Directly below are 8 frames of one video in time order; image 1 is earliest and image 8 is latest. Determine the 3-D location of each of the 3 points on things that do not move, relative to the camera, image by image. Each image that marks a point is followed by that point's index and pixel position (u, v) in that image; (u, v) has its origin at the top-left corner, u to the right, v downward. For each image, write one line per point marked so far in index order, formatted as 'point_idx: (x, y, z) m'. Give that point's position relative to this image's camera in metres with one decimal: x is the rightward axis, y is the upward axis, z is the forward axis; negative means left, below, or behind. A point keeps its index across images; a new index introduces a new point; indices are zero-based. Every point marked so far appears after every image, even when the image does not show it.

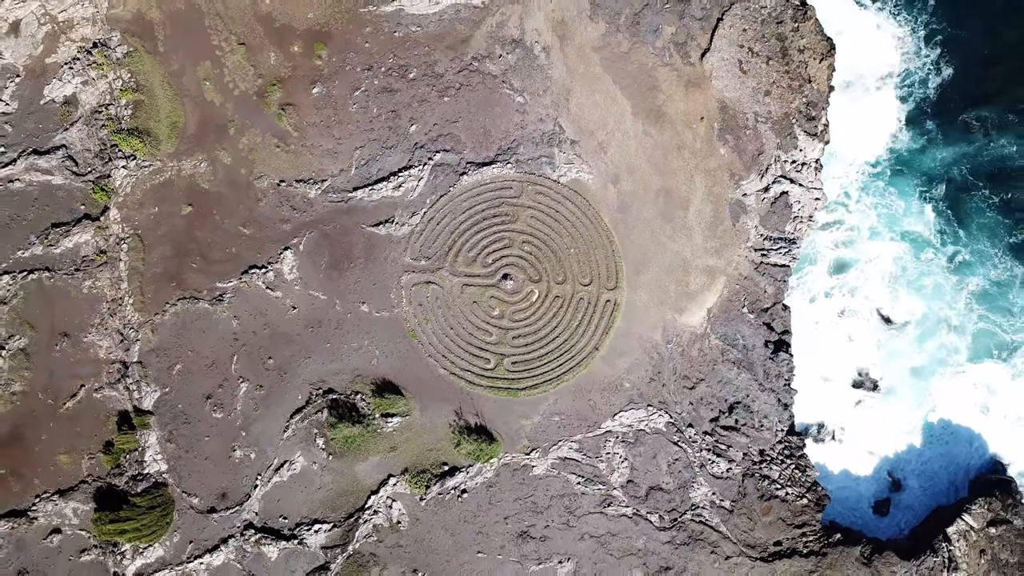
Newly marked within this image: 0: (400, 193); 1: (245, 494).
0: (-1.9, +1.7, +13.1) m
1: (-4.6, -3.5, +12.9) m
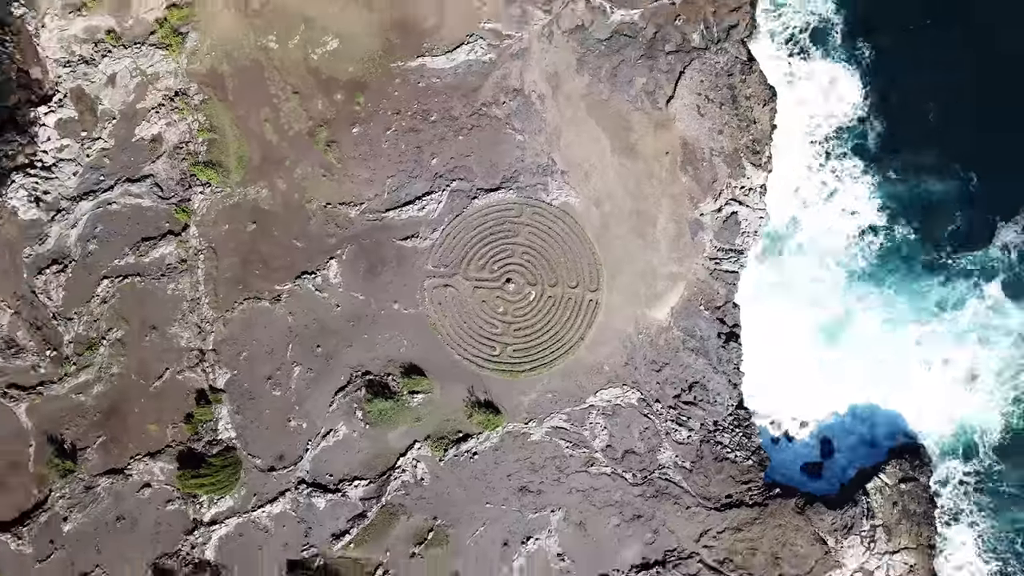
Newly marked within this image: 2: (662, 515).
0: (-1.9, +1.6, +16.1) m
1: (-4.5, -3.6, +16.0) m
2: (+3.2, -4.8, +16.1) m
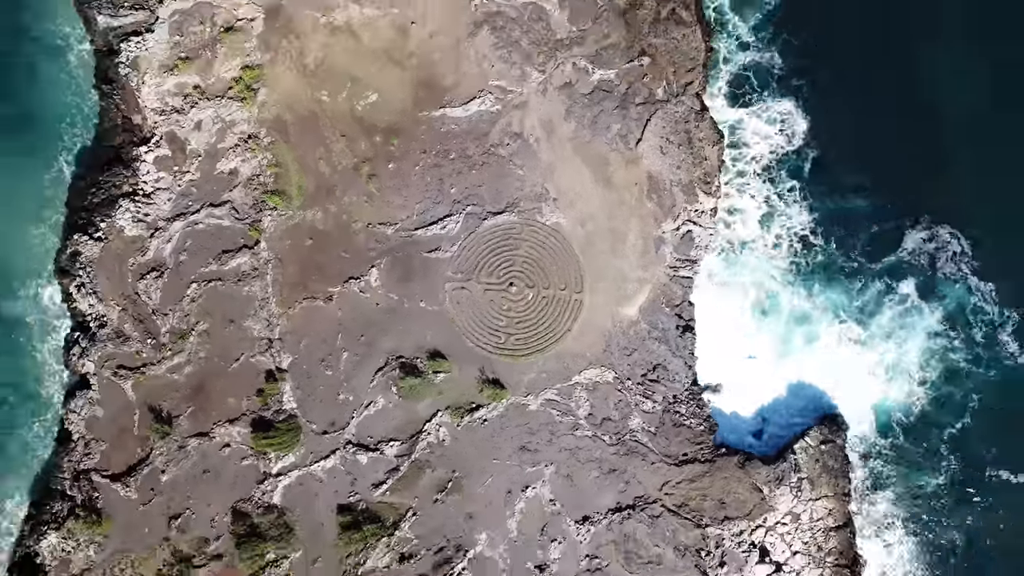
0: (-1.8, +1.6, +20.4) m
1: (-4.5, -3.6, +20.3) m
2: (+3.3, -4.8, +20.3) m
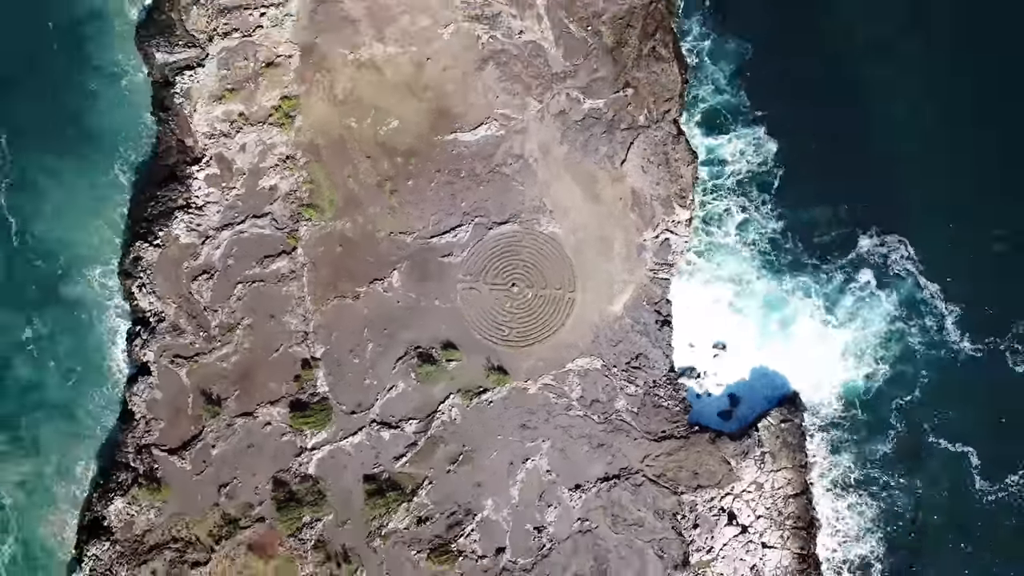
0: (-1.7, +1.6, +23.6) m
1: (-4.4, -3.6, +23.6) m
2: (+3.3, -4.8, +23.5) m
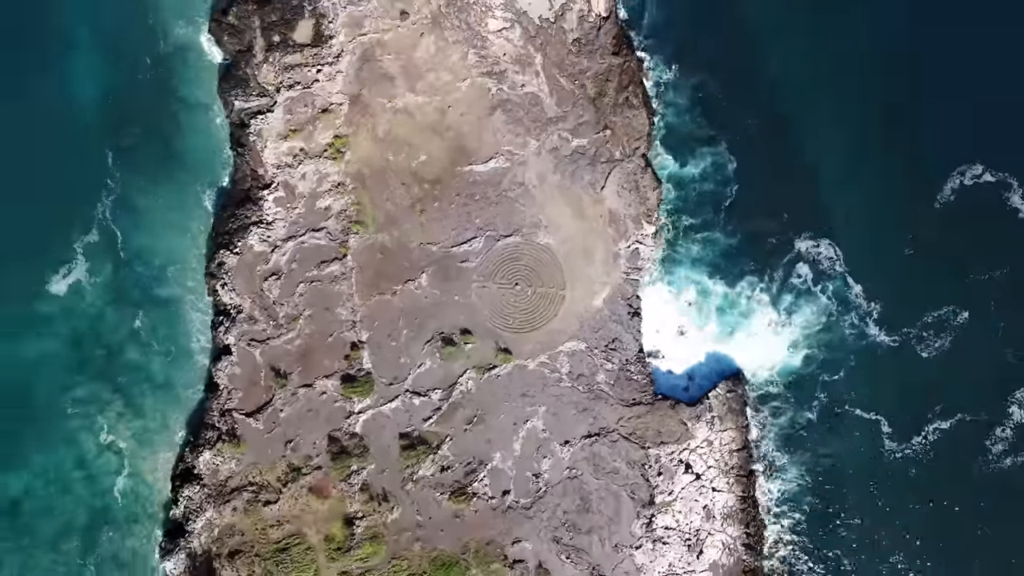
0: (-1.6, +1.6, +30.0) m
1: (-4.3, -3.6, +30.0) m
2: (+3.5, -4.8, +30.0) m
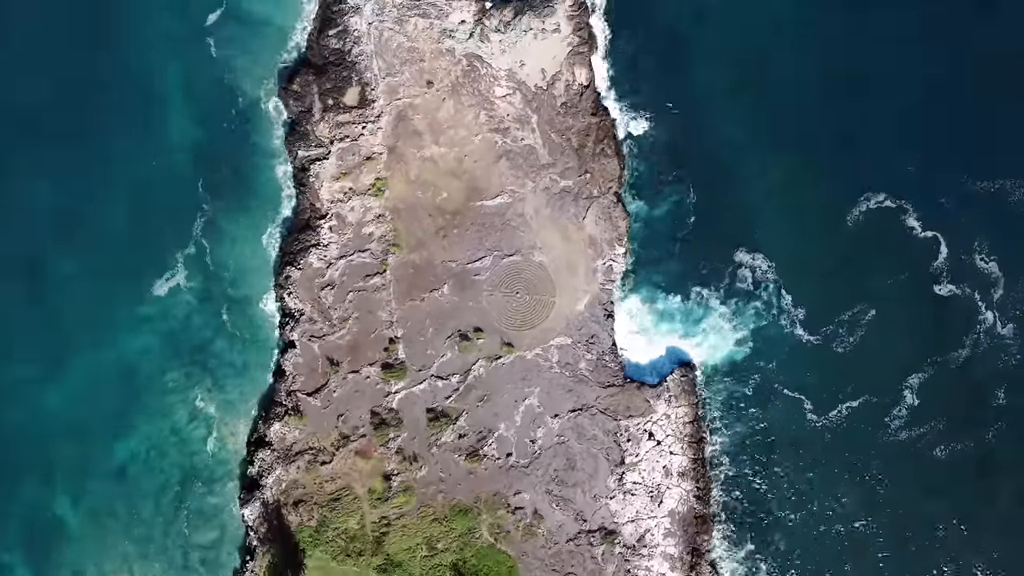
0: (-1.5, +1.2, +38.7) m
1: (-4.2, -4.0, +38.6) m
2: (+3.6, -5.2, +38.6) m
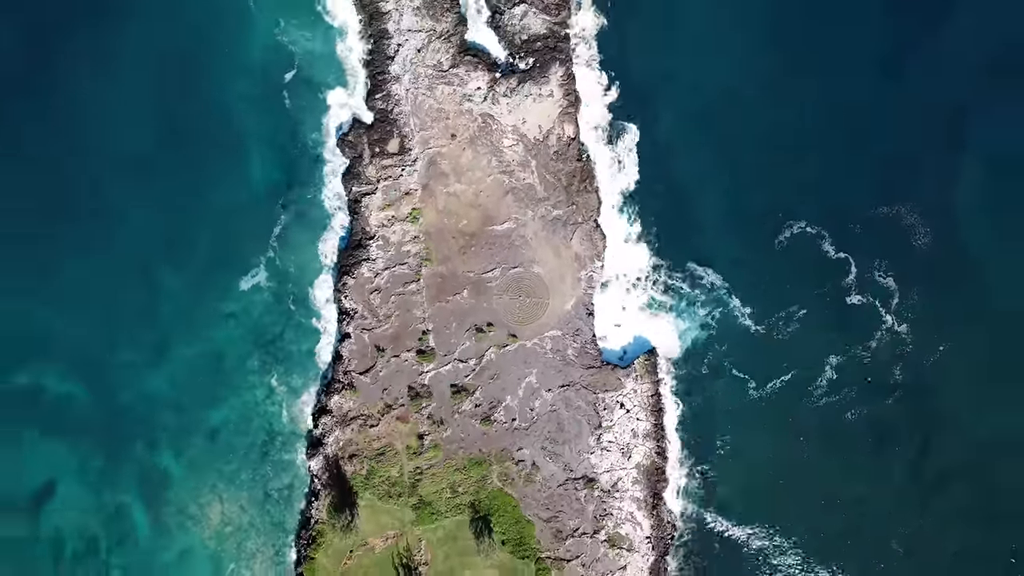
0: (-1.2, +0.9, +50.7) m
1: (-3.9, -4.3, +50.6) m
2: (+3.8, -5.5, +50.5) m
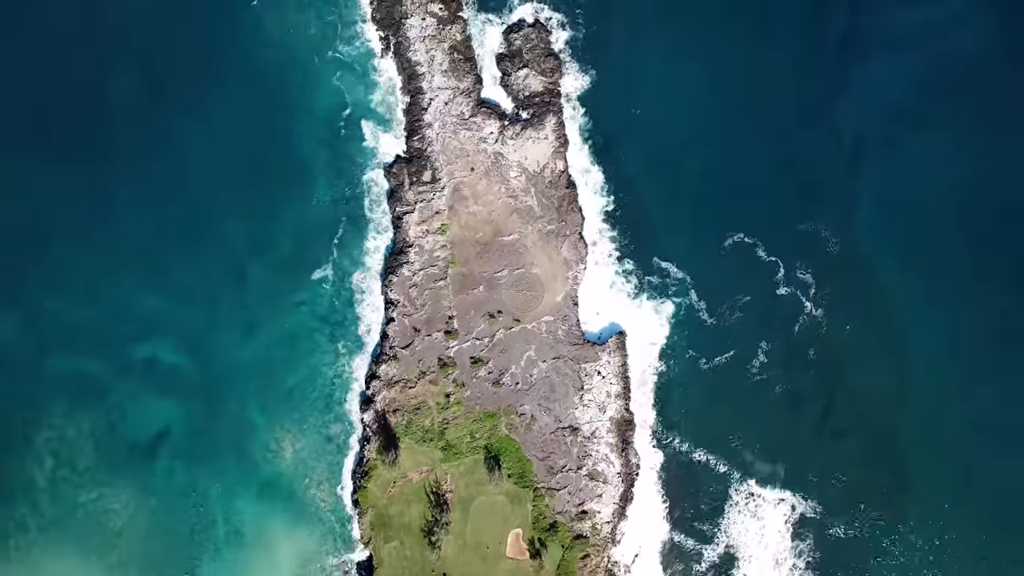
0: (-0.8, +1.2, +67.3) m
1: (-3.5, -3.9, +67.1) m
2: (+4.2, -5.2, +67.0) m
